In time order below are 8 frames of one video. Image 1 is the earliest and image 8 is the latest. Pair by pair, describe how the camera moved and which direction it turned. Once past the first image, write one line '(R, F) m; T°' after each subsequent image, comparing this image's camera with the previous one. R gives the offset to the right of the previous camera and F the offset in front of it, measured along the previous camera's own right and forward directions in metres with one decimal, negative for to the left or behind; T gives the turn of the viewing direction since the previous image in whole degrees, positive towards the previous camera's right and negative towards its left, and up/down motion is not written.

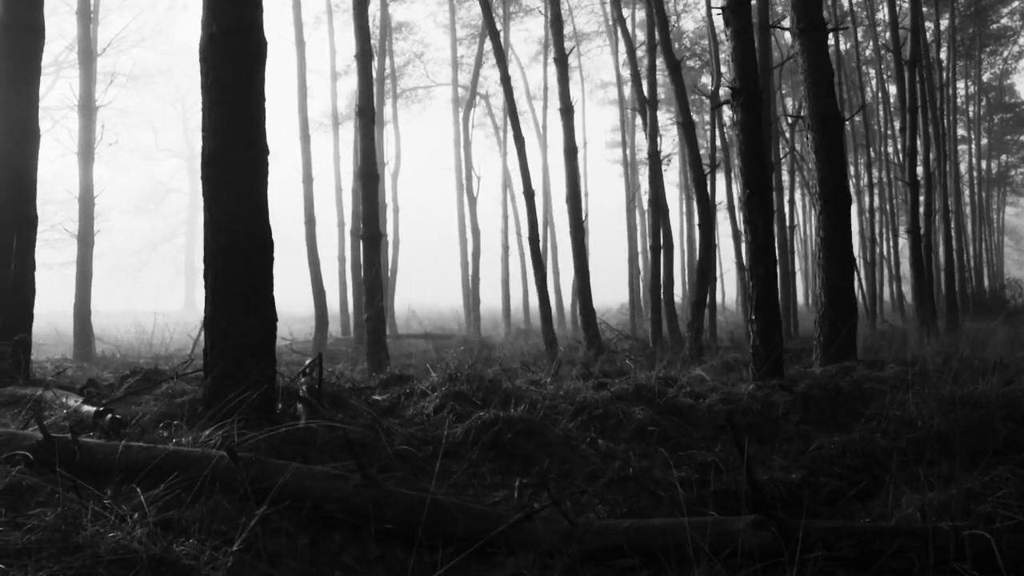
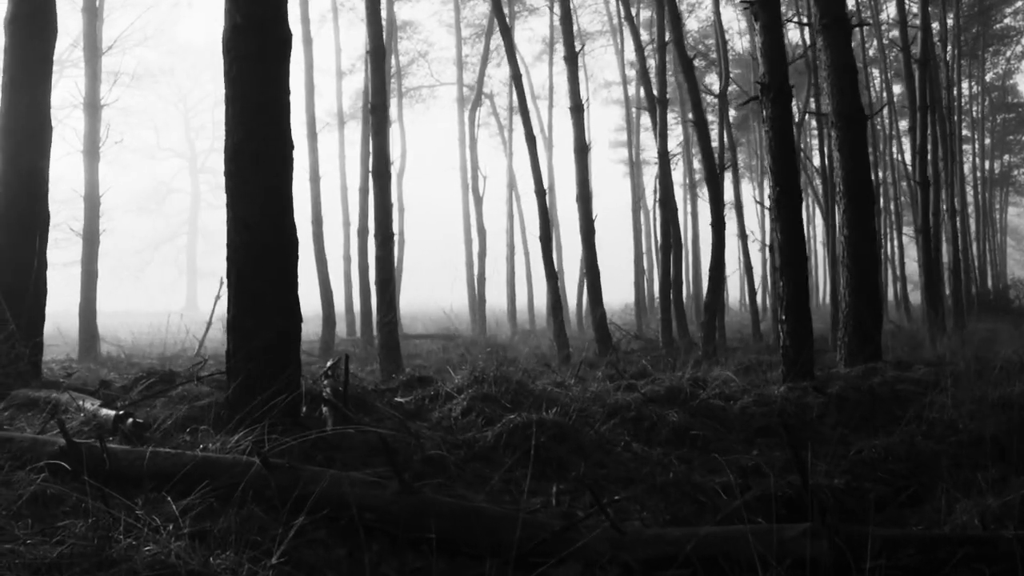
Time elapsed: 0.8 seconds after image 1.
(-0.2, +0.2) m; 0°
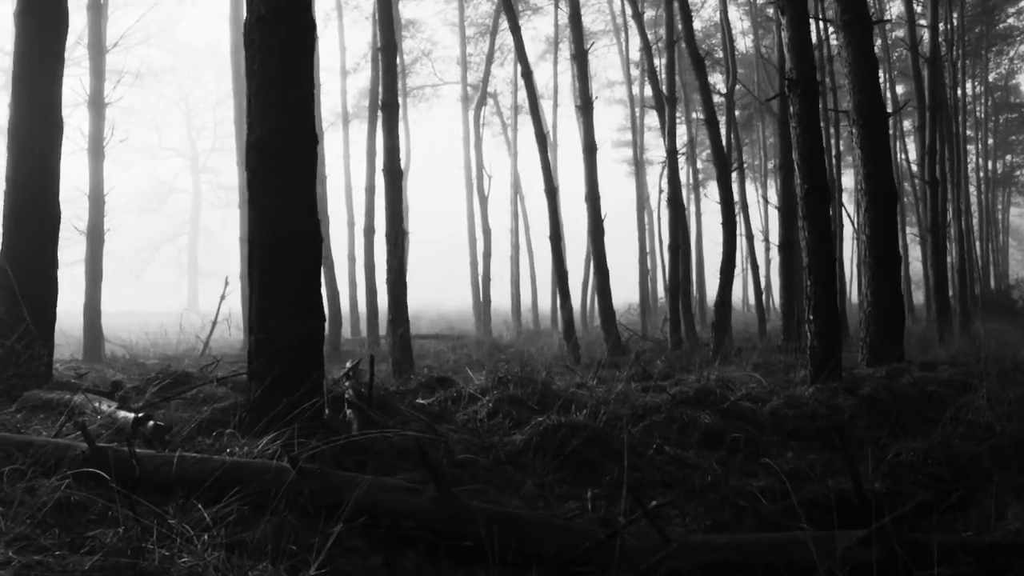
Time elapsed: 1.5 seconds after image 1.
(-0.2, +0.2) m; 0°
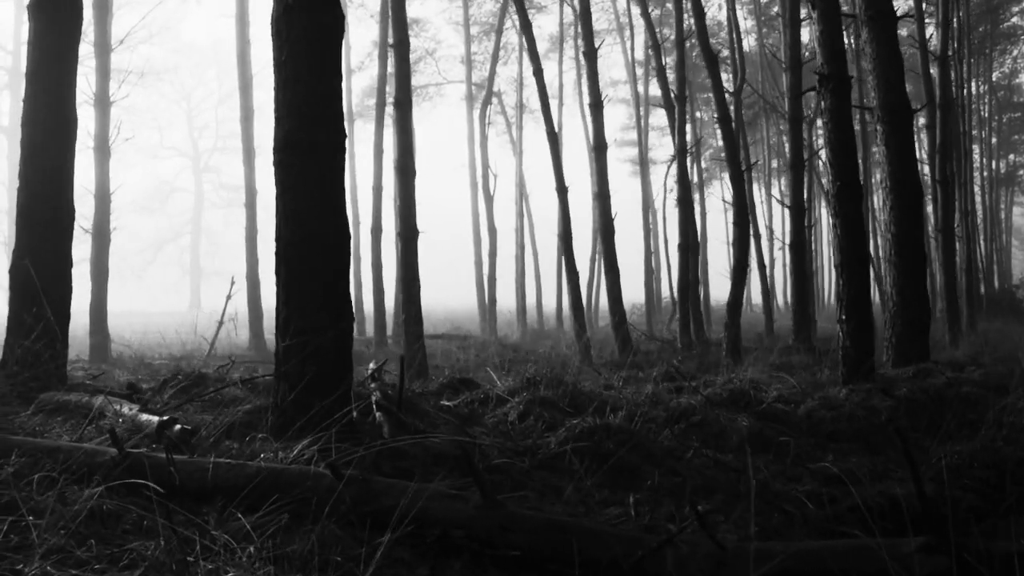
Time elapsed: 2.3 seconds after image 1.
(-0.2, +0.2) m; 0°
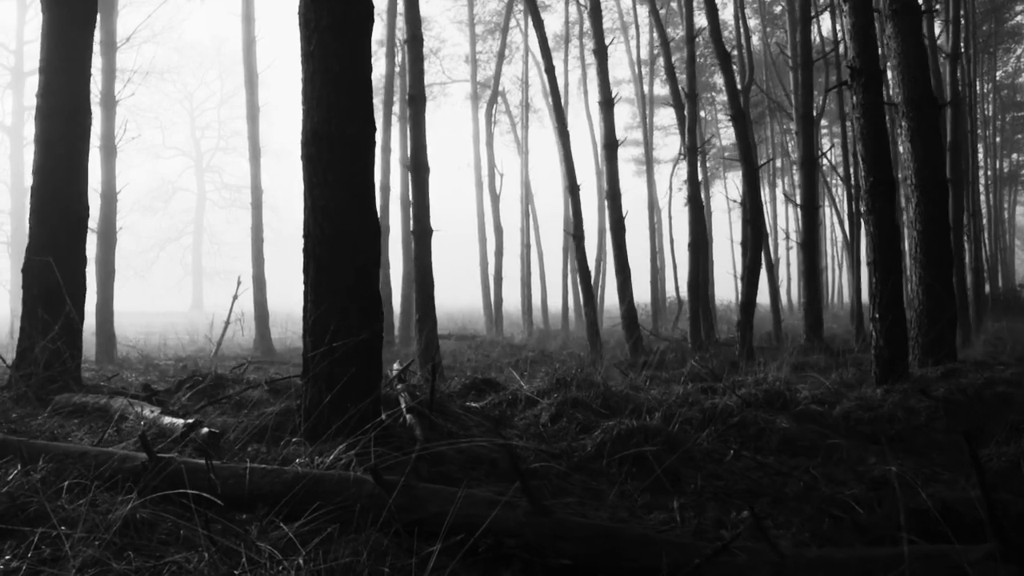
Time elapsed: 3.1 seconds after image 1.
(-0.2, +0.2) m; 0°
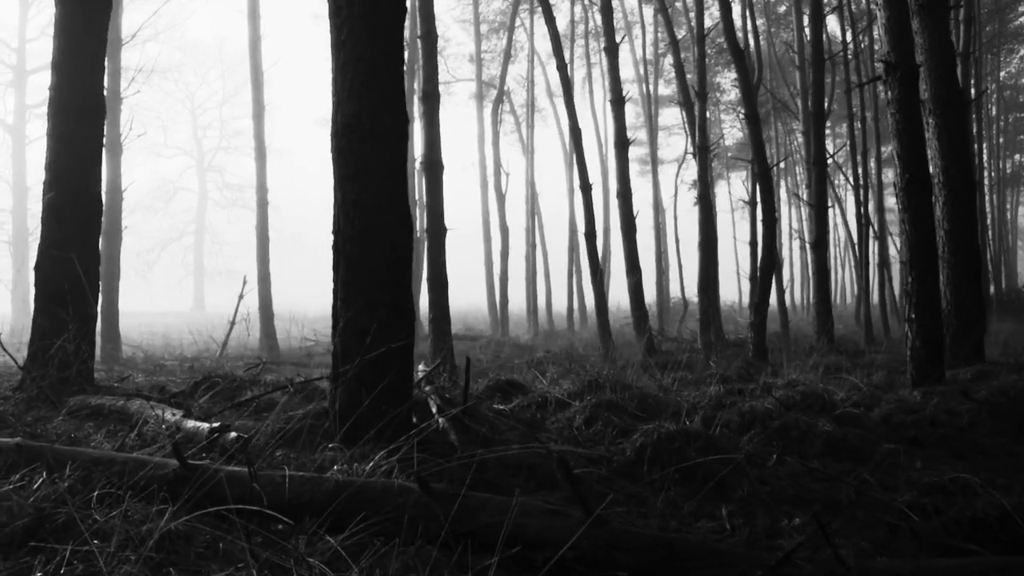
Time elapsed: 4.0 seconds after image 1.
(-0.2, +0.2) m; 0°
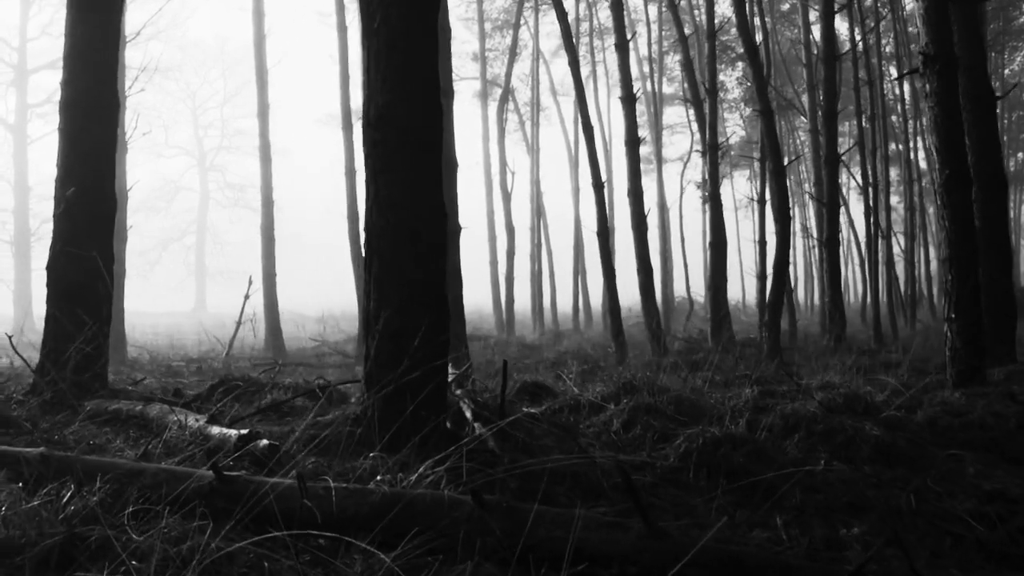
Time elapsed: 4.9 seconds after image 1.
(-0.2, +0.2) m; 0°
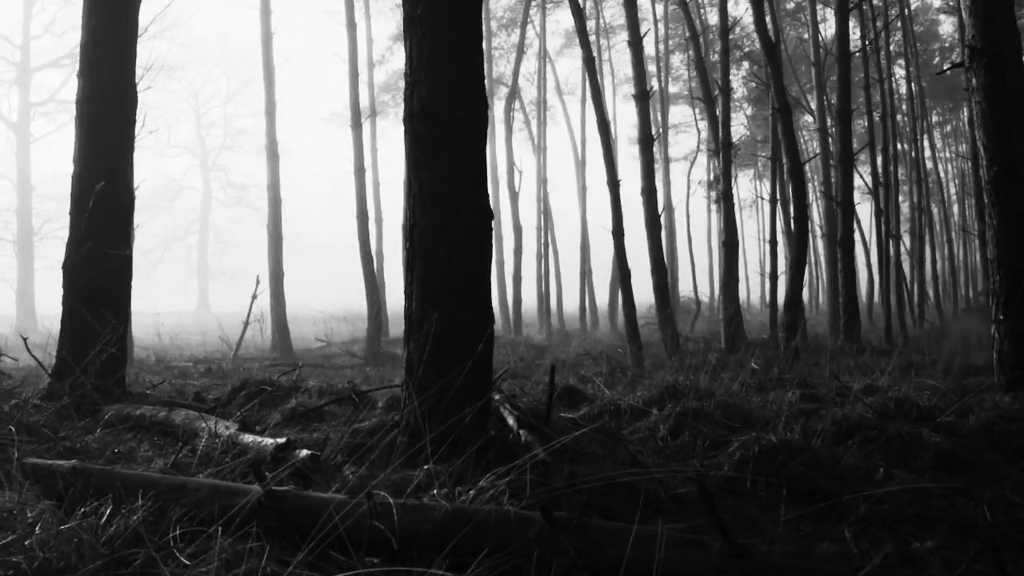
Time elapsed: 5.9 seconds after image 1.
(-0.3, +0.2) m; 0°
